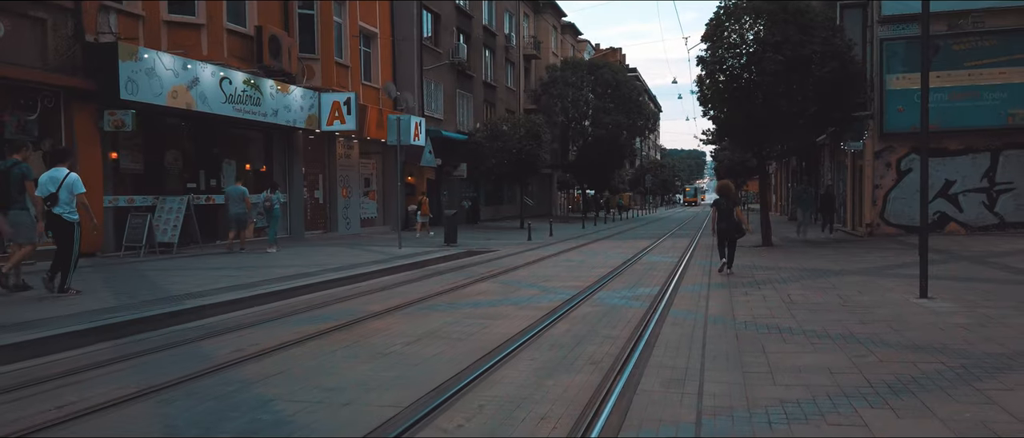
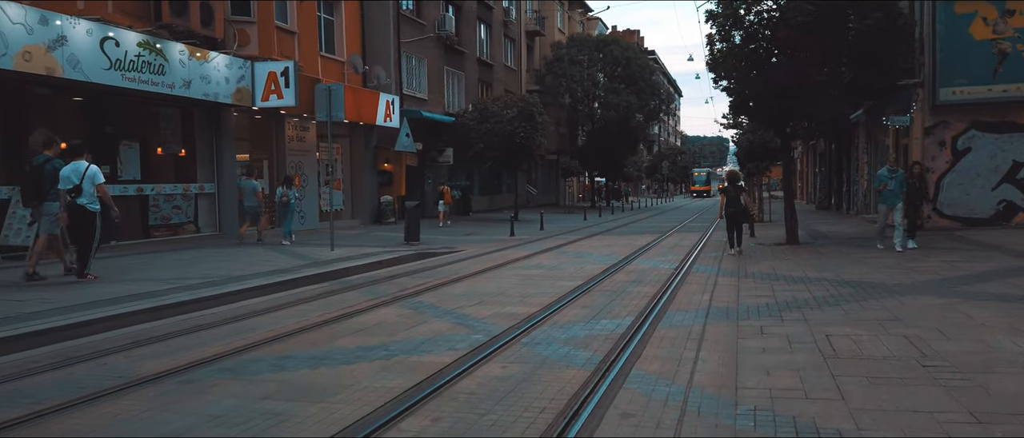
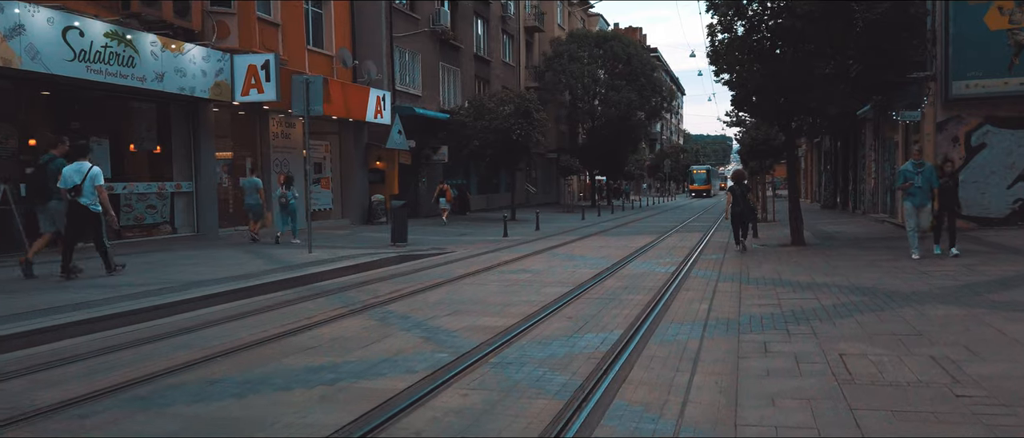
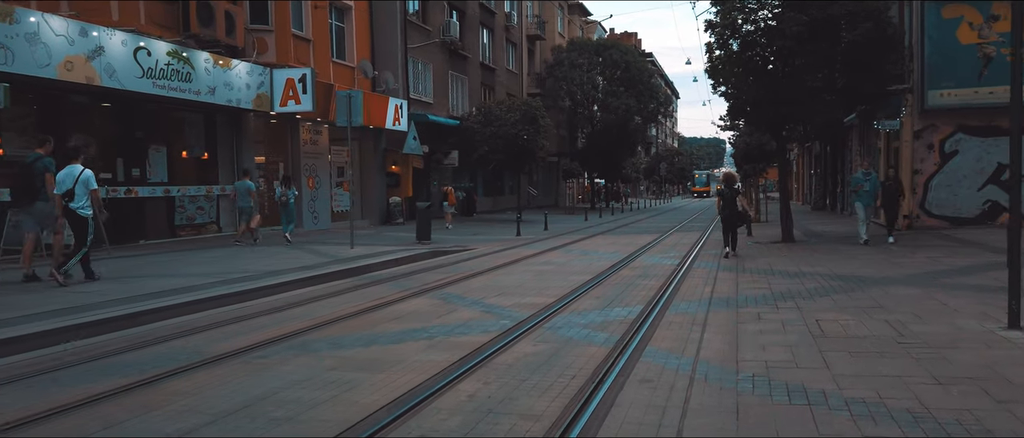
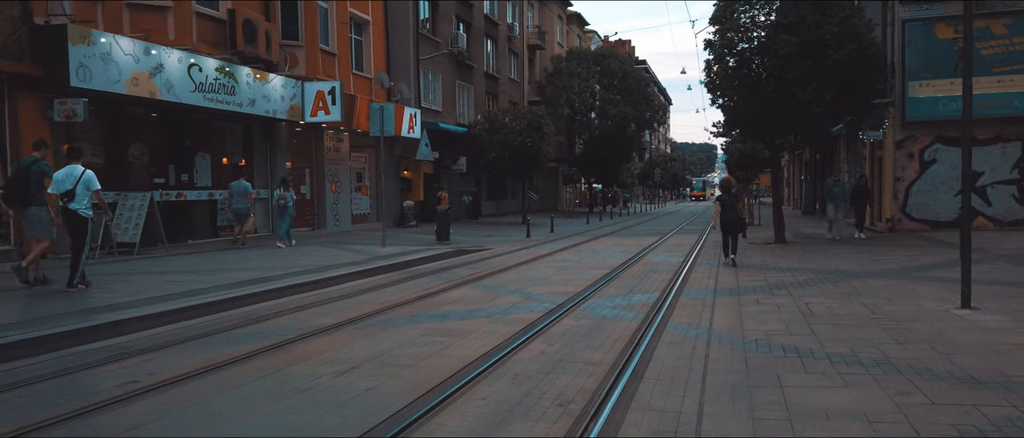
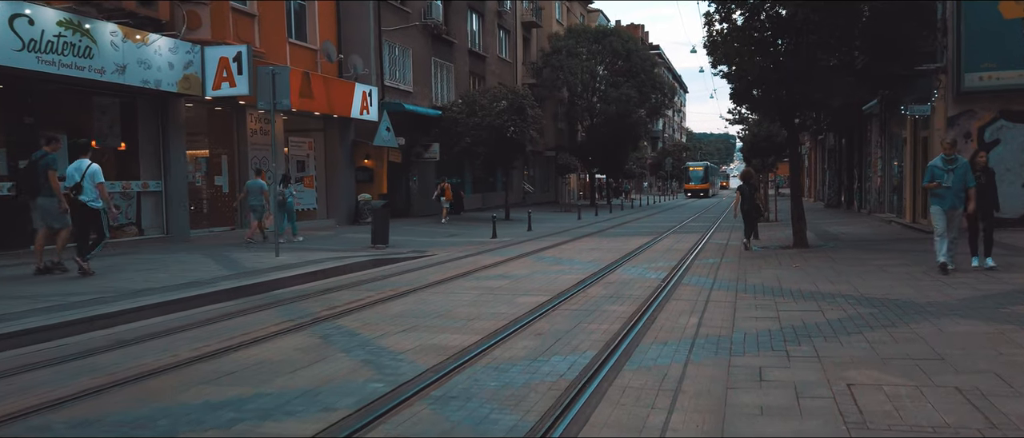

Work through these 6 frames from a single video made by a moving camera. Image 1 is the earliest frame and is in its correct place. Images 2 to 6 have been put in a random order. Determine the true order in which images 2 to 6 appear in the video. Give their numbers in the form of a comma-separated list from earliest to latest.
5, 4, 2, 3, 6
